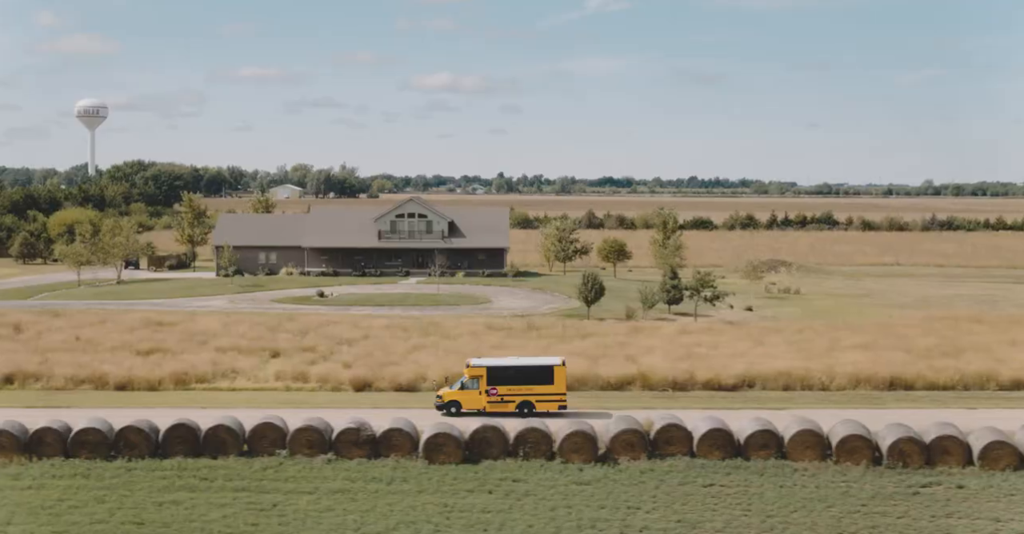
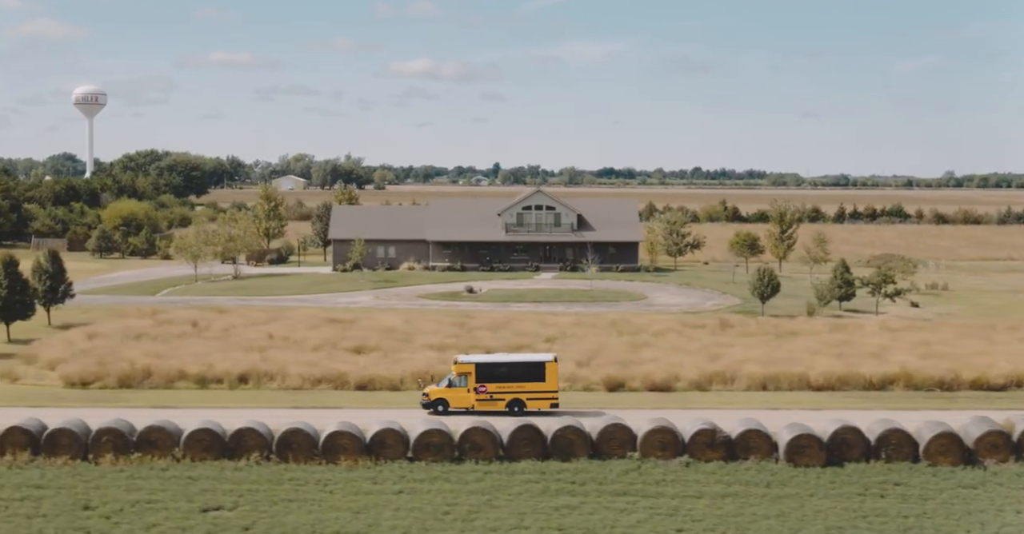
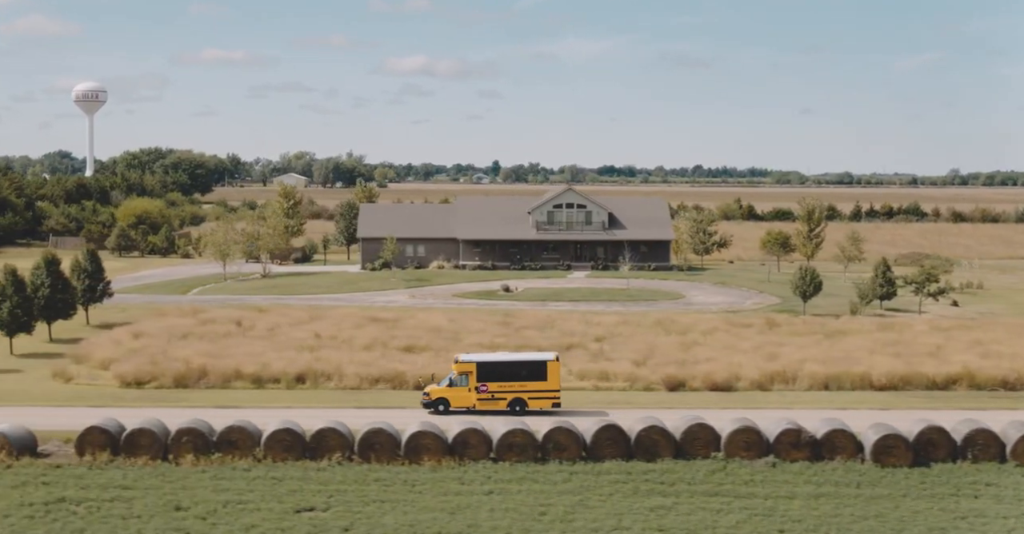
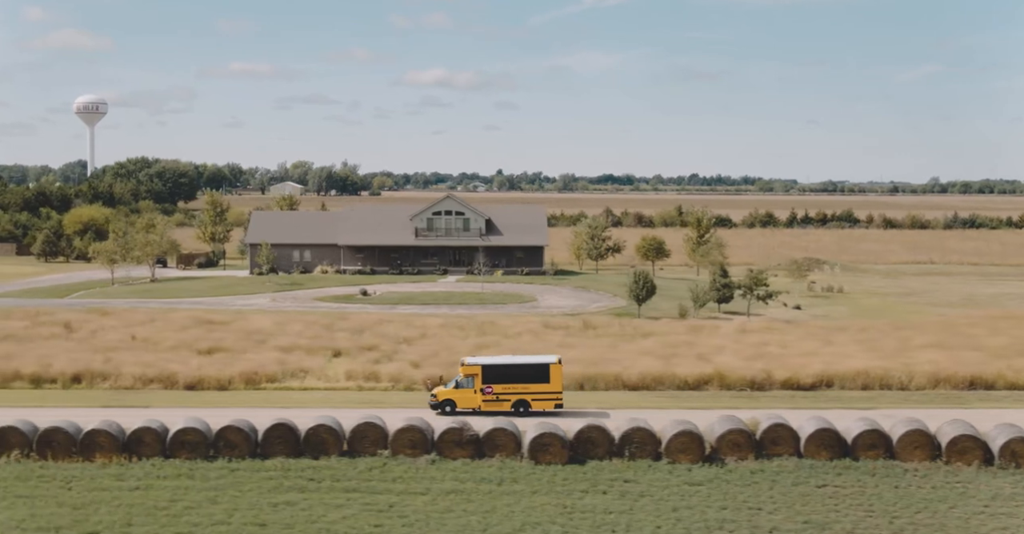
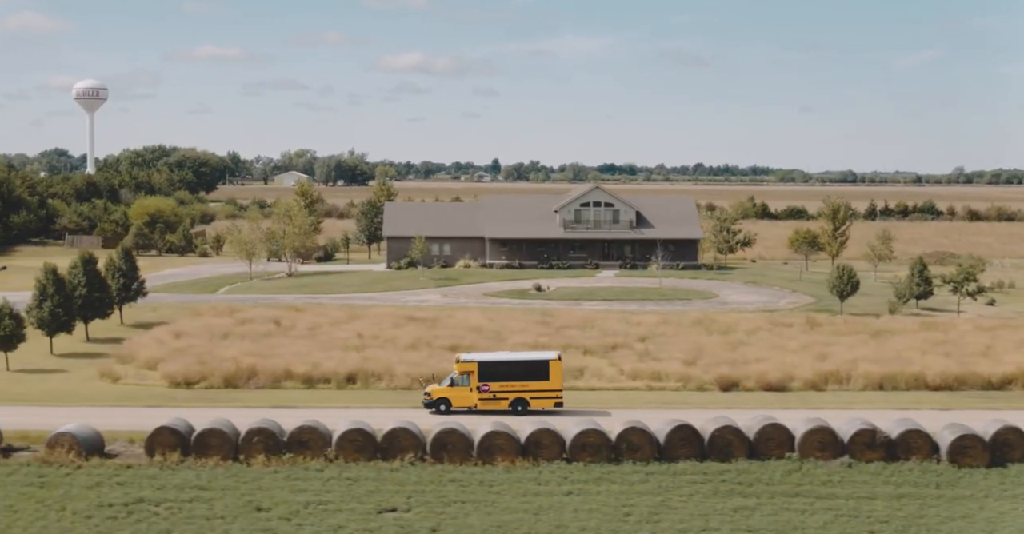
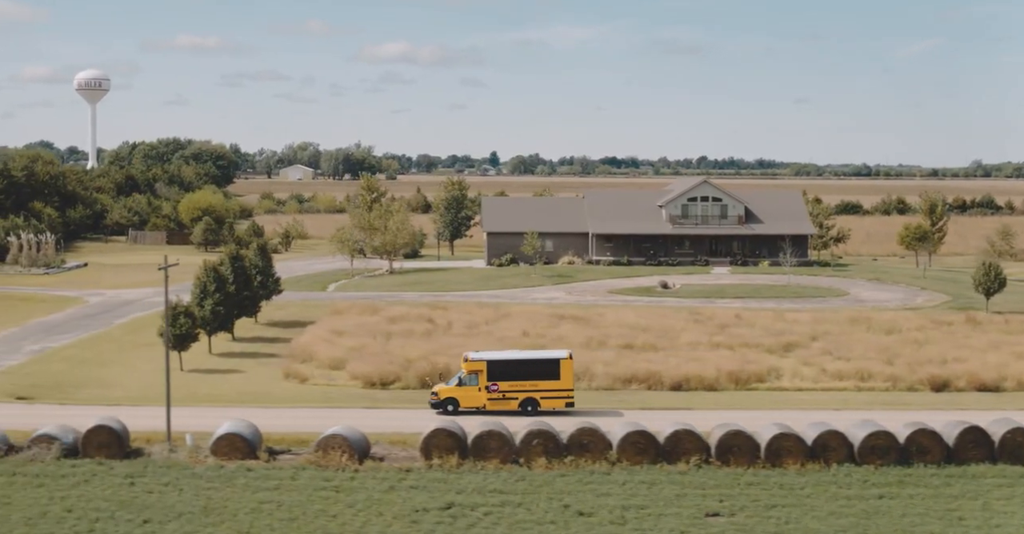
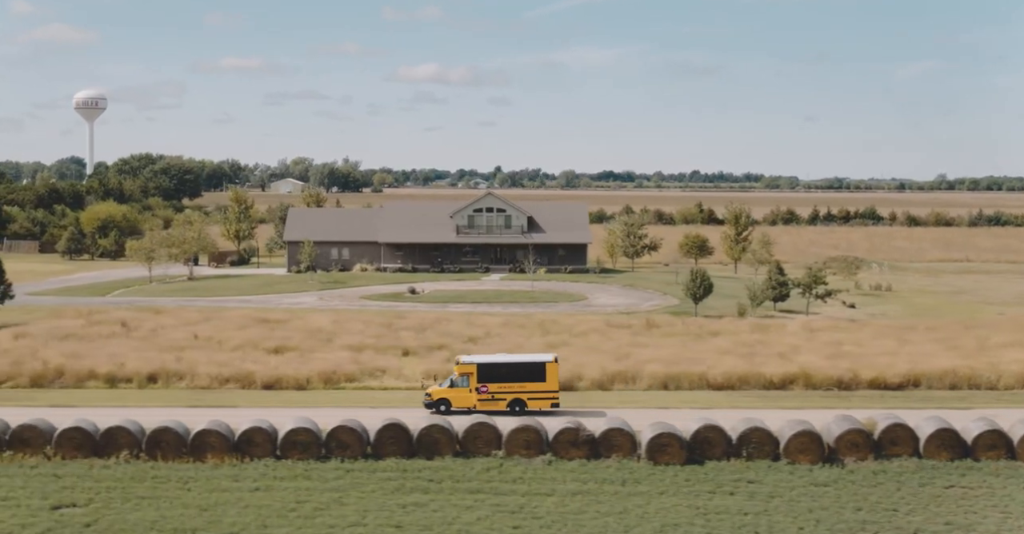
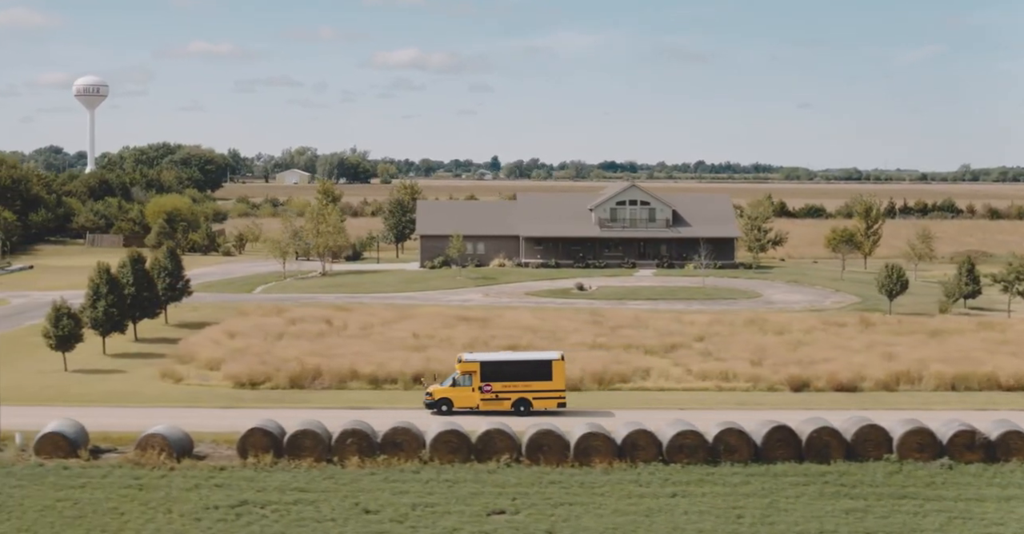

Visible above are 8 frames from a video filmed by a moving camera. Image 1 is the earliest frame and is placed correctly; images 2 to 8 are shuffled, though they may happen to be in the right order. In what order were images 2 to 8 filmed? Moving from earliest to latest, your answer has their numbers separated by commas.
4, 7, 2, 3, 5, 8, 6
